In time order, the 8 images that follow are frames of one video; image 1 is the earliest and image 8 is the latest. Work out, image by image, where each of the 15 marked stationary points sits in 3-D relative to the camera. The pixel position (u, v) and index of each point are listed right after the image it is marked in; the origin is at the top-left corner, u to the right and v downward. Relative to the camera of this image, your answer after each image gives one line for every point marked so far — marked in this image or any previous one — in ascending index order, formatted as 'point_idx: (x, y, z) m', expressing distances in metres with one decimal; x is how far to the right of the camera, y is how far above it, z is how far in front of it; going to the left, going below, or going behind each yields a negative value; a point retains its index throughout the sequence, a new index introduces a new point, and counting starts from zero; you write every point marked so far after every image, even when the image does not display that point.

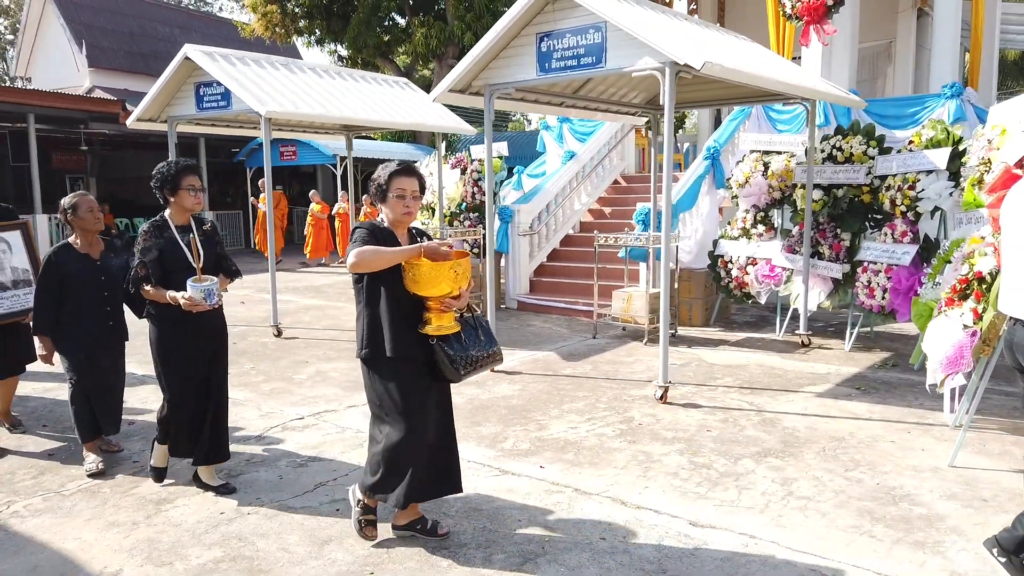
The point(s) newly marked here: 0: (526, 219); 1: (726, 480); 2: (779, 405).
0: (+0.2, +0.9, +10.1) m
1: (+1.1, -1.0, +3.8) m
2: (+1.8, -0.8, +5.1) m
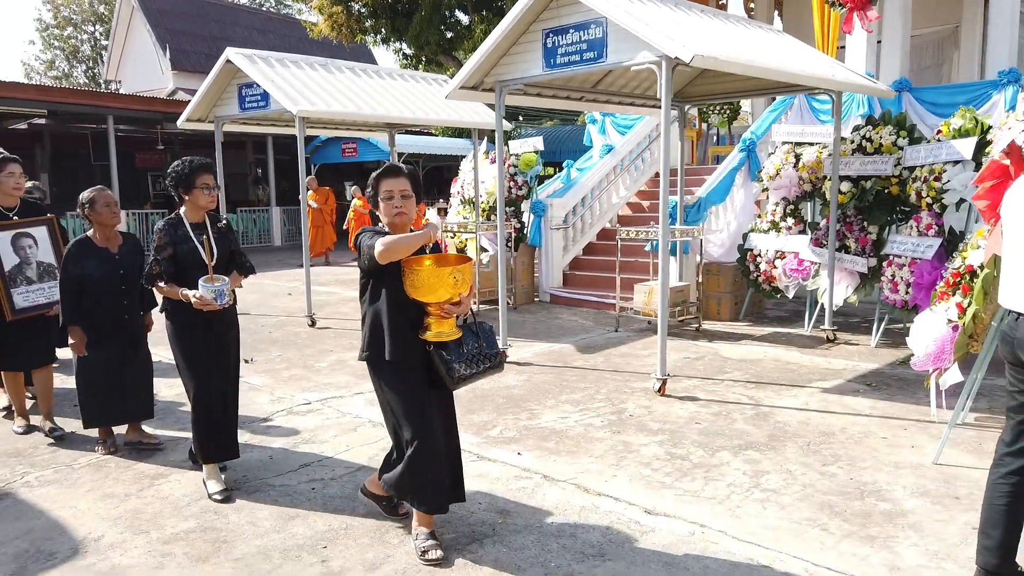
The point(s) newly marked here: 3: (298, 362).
0: (+0.7, +1.0, +10.2) m
1: (+0.9, -0.9, +3.8) m
2: (+1.8, -0.8, +5.1) m
3: (-2.0, -0.7, +6.7) m
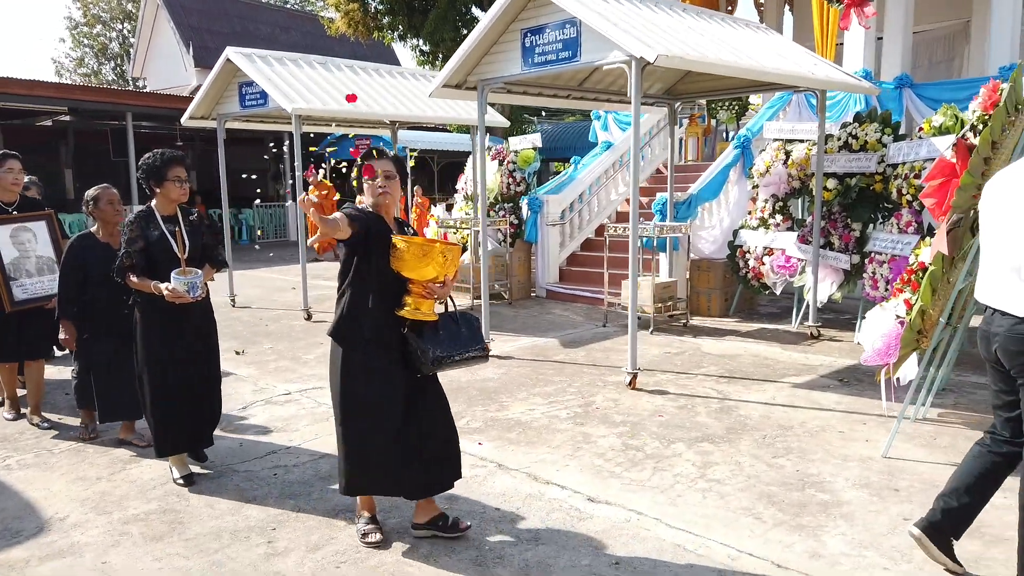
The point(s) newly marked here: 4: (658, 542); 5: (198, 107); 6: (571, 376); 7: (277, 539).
0: (+0.6, +1.1, +10.3) m
1: (+0.7, -0.9, +3.9) m
2: (+1.6, -0.7, +5.1) m
3: (-2.1, -0.6, +6.9) m
4: (+0.6, -1.0, +3.0) m
5: (-4.2, +2.4, +9.9) m
6: (+0.5, -0.7, +5.7) m
7: (-1.0, -1.0, +3.0) m
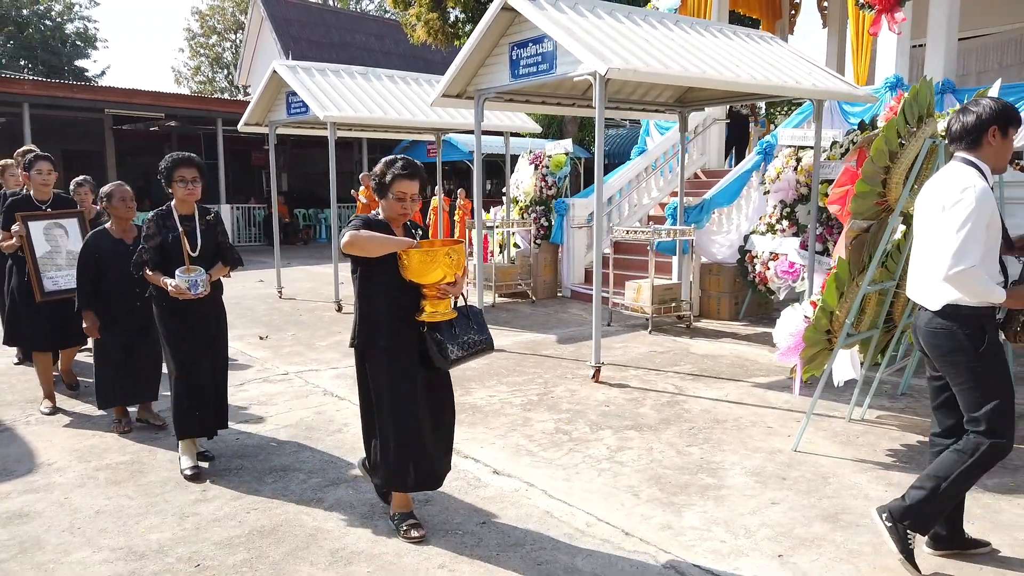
0: (+1.0, +1.1, +10.5) m
1: (+0.3, -0.9, +4.2) m
2: (+1.4, -0.7, +5.3) m
3: (-2.1, -0.5, +7.5) m
4: (+0.1, -1.0, +3.3) m
5: (-3.8, +2.5, +10.7) m
6: (+0.3, -0.7, +6.0) m
7: (-1.5, -1.0, +3.6) m
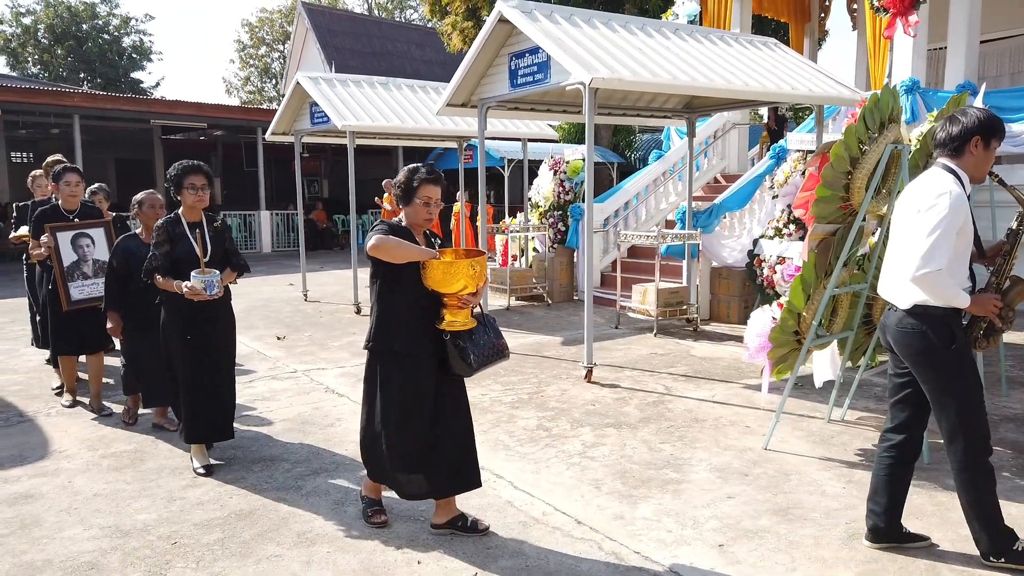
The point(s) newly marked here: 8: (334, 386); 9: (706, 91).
0: (+1.2, +1.0, +10.7) m
1: (+0.2, -0.9, +4.4) m
2: (+1.3, -0.8, +5.4) m
3: (-2.1, -0.6, +7.8) m
4: (-0.1, -1.0, +3.5) m
5: (-3.5, +2.5, +11.1) m
6: (+0.3, -0.7, +6.2) m
7: (-1.6, -1.0, +3.8) m
8: (-1.4, -0.8, +5.7) m
9: (+1.5, +1.5, +5.7) m
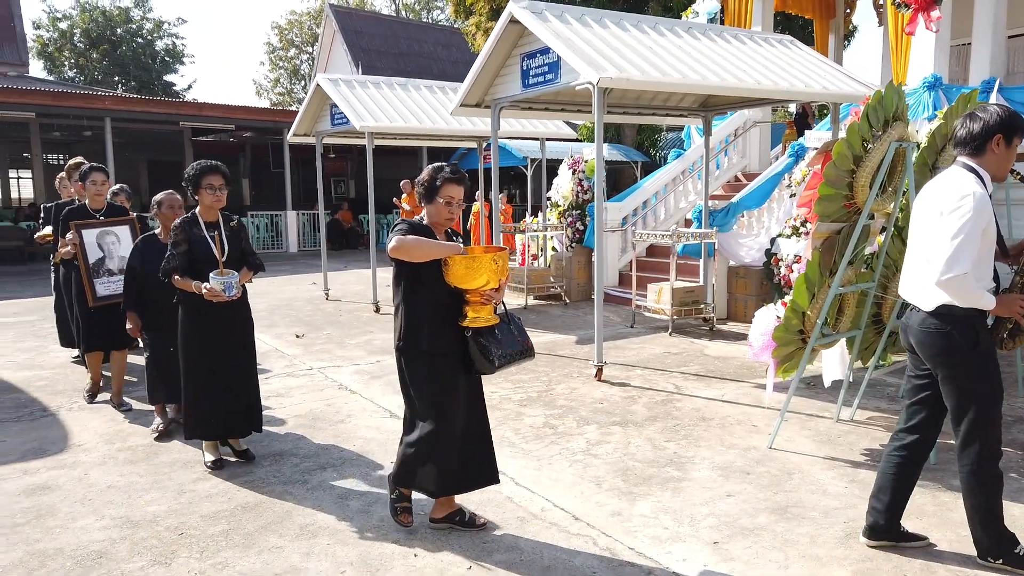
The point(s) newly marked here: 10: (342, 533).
0: (+1.5, +1.0, +10.7) m
1: (+0.2, -0.9, +4.4) m
2: (+1.4, -0.7, +5.4) m
3: (-1.9, -0.6, +7.9) m
4: (-0.1, -1.0, +3.5) m
5: (-3.2, +2.5, +11.3) m
6: (+0.4, -0.7, +6.2) m
7: (-1.6, -1.0, +3.9) m
8: (-1.3, -0.8, +5.8) m
9: (+1.6, +1.5, +5.7) m
10: (-0.7, -1.0, +3.1) m
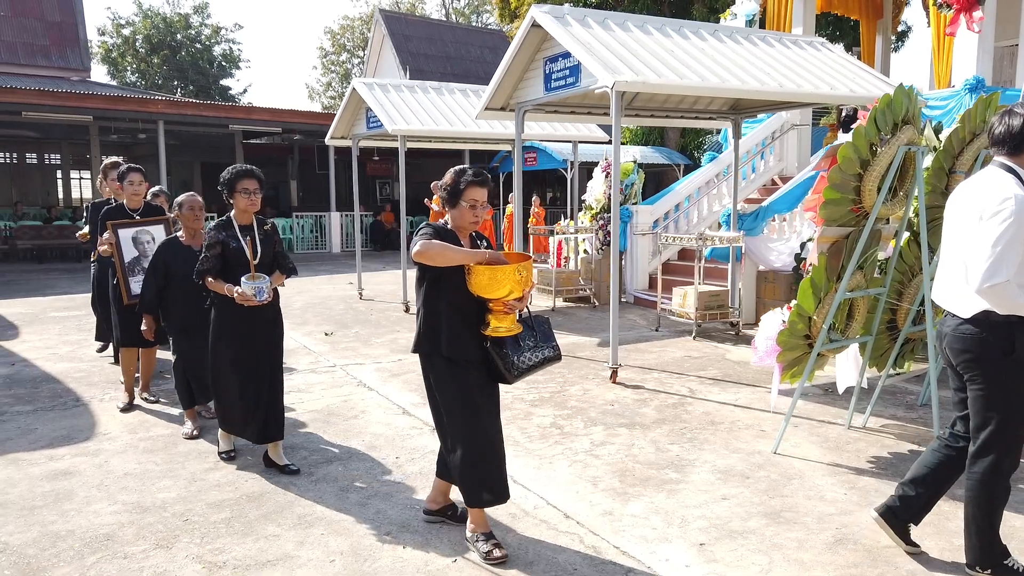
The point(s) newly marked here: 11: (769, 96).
0: (+1.9, +1.0, +10.6) m
1: (+0.3, -0.9, +4.4) m
2: (+1.5, -0.8, +5.4) m
3: (-1.6, -0.5, +8.1) m
4: (-0.1, -1.0, +3.6) m
5: (-2.7, +2.5, +11.5) m
6: (+0.5, -0.7, +6.3) m
7: (-1.6, -1.0, +4.1) m
8: (-1.2, -0.7, +5.9) m
9: (+1.7, +1.5, +5.6) m
10: (-0.8, -1.0, +3.2) m
11: (+2.0, +1.5, +5.7) m
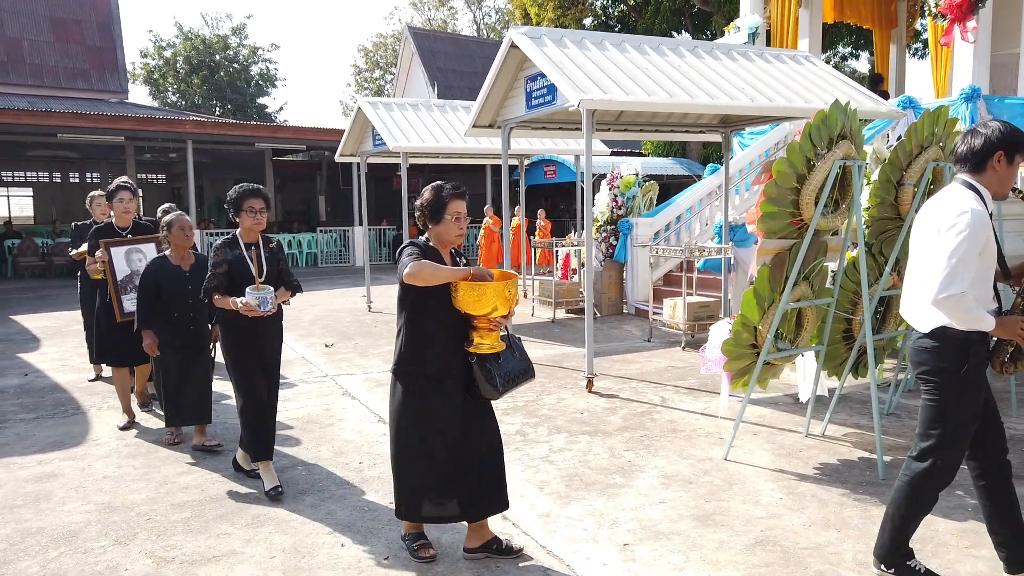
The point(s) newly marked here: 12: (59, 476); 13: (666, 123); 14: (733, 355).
0: (+2.0, +0.8, +10.7) m
1: (0.0, -1.0, +4.6) m
2: (+1.3, -0.9, +5.5) m
3: (-1.7, -0.7, +8.3) m
4: (-0.4, -1.0, +3.7) m
5: (-2.7, +2.3, +11.8) m
6: (+0.4, -0.8, +6.4) m
7: (-1.8, -1.0, +4.3) m
8: (-1.3, -0.9, +6.1) m
9: (+1.5, +1.4, +5.8) m
10: (-1.0, -1.1, +3.4) m
11: (+1.8, +1.4, +5.9) m
12: (-2.5, -1.0, +4.1) m
13: (+1.7, +1.9, +8.3) m
14: (+1.2, -0.4, +4.0) m
